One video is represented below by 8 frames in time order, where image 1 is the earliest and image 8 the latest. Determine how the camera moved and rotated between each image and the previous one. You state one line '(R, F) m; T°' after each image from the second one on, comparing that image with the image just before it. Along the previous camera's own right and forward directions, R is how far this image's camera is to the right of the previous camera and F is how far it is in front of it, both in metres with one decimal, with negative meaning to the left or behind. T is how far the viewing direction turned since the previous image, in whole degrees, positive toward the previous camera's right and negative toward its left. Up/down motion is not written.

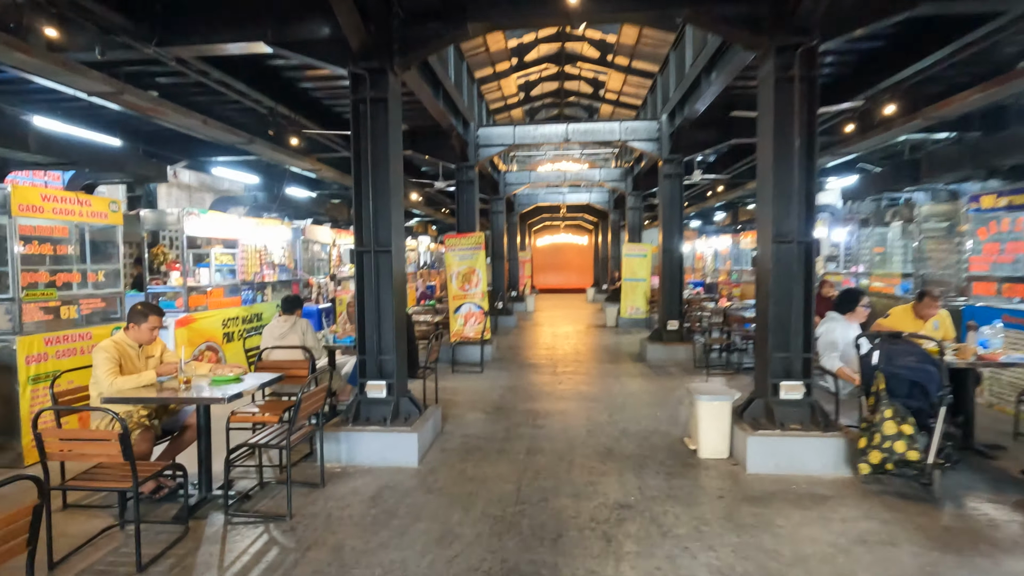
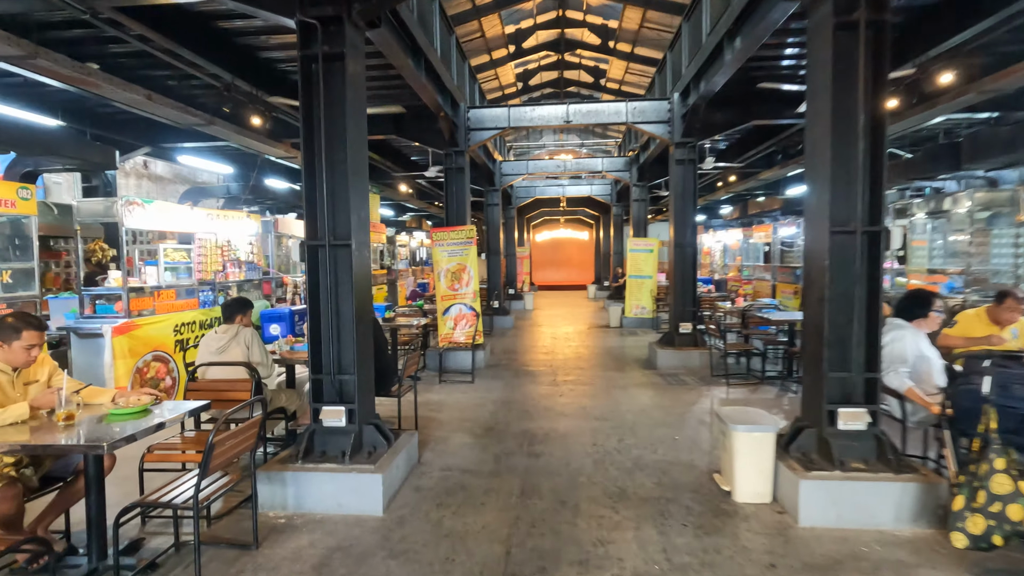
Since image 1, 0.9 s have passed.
(+0.1, +0.9) m; 0°
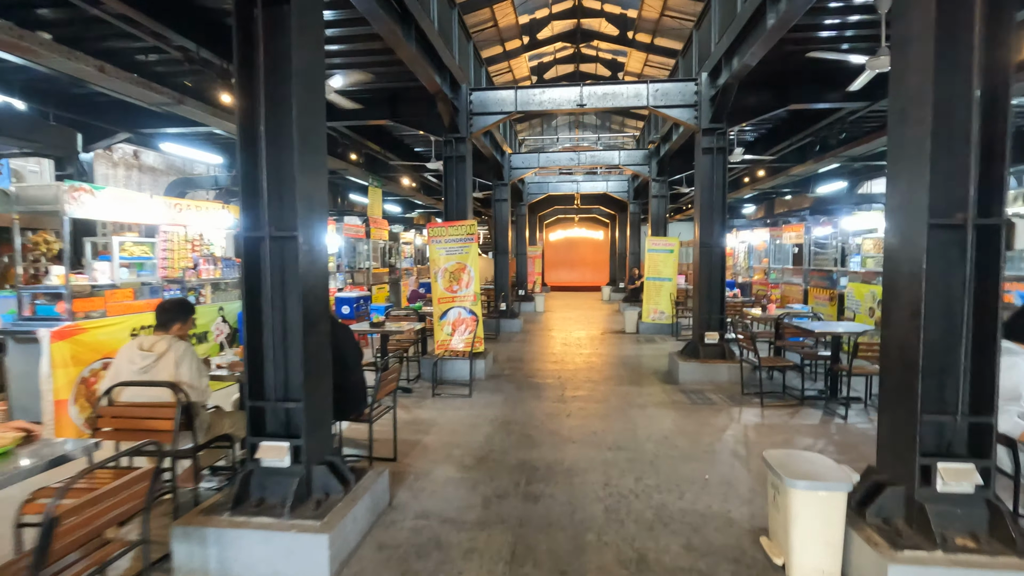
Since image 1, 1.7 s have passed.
(+0.1, +0.9) m; -2°
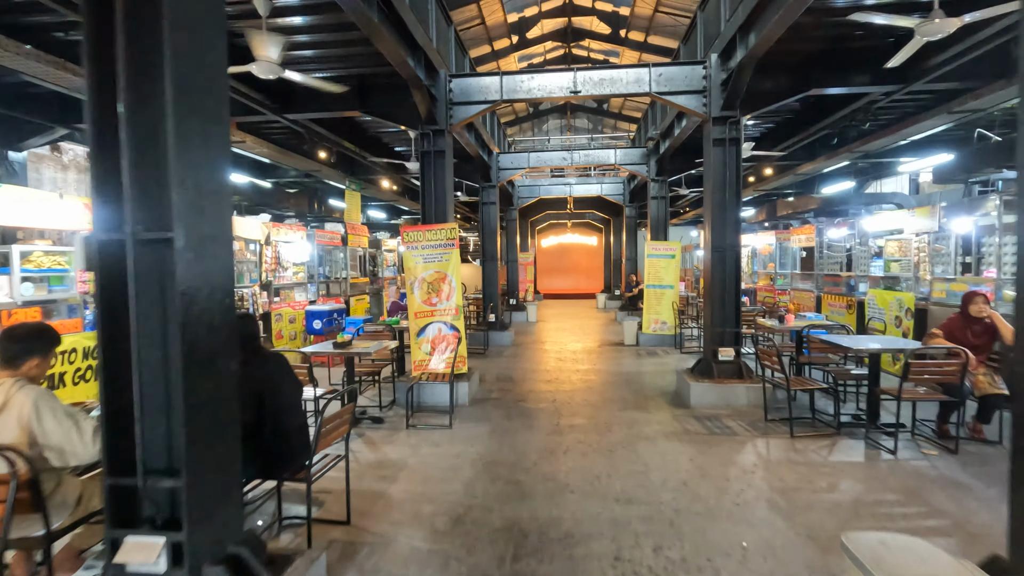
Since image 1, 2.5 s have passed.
(+0.1, +0.9) m; +1°
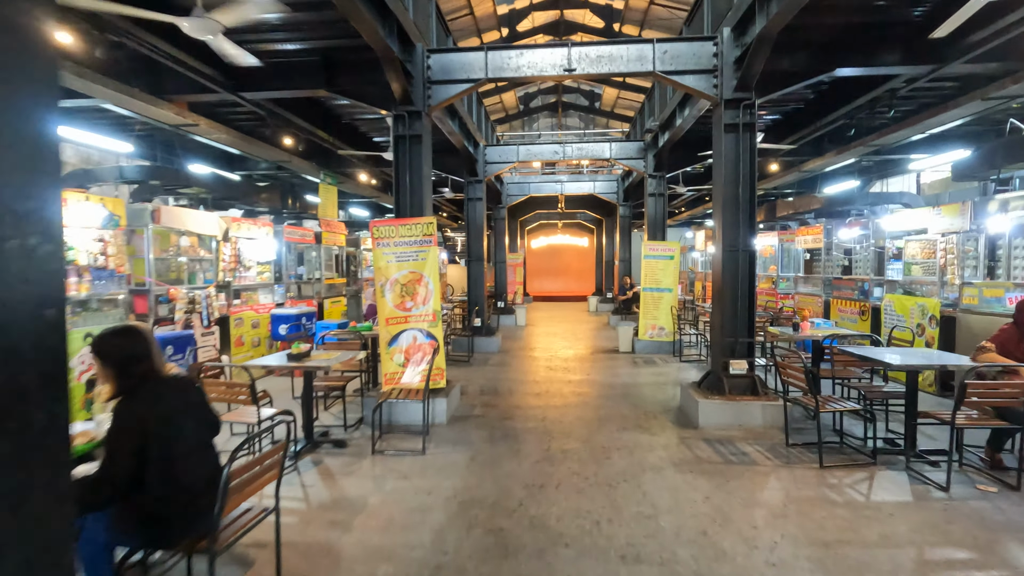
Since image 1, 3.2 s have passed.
(+0.1, +0.8) m; +1°
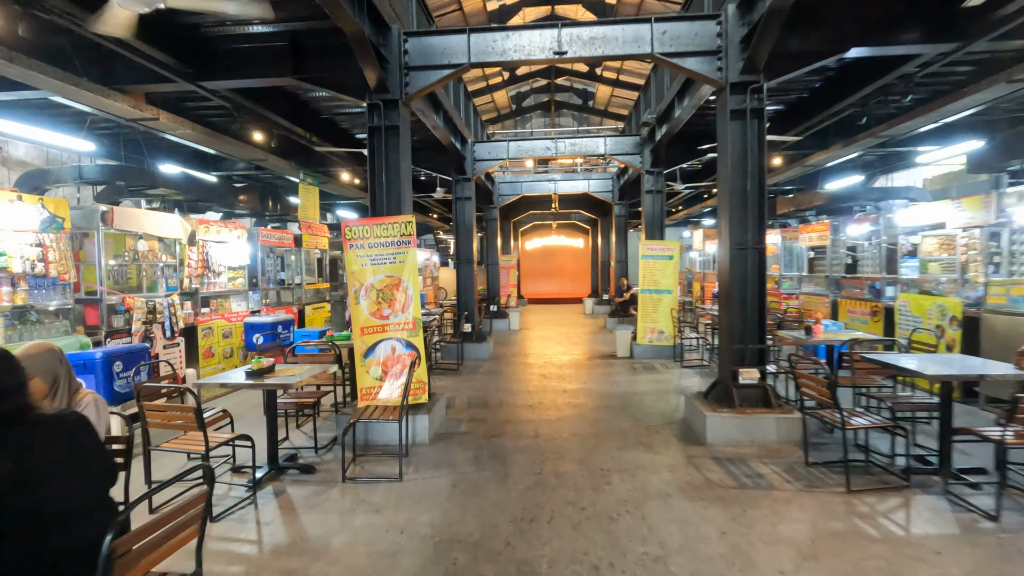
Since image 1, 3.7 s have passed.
(+0.1, +0.5) m; 0°
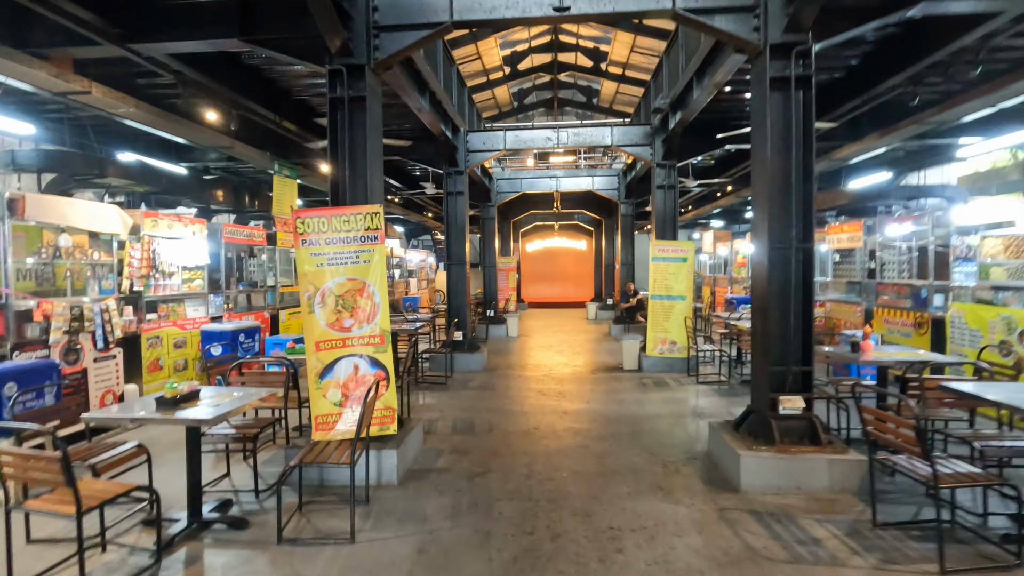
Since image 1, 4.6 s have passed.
(+0.1, +1.0) m; 0°
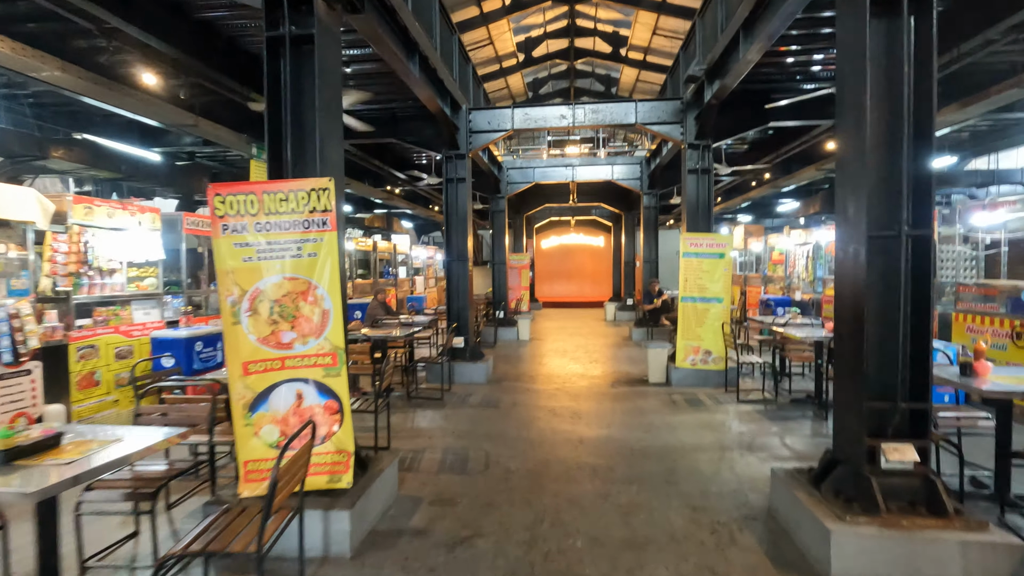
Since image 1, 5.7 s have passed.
(+0.1, +1.2) m; -2°
